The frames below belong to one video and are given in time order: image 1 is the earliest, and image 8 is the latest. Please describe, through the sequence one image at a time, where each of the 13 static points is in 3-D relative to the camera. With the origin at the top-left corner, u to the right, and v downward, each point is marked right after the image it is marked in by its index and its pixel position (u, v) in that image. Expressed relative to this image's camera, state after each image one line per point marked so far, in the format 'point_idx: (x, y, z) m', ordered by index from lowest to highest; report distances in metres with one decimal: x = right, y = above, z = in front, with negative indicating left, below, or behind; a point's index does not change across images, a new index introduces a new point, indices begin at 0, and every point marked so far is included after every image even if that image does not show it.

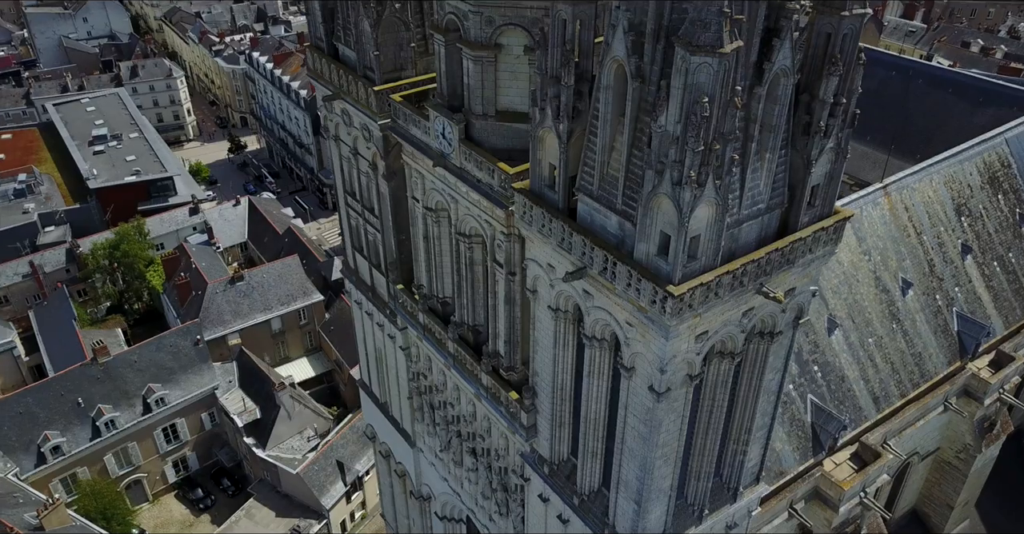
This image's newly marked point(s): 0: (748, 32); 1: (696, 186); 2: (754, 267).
0: (+2.9, +2.9, +10.2) m
1: (+2.3, +1.1, +10.5) m
2: (+3.5, 0.0, +11.9) m
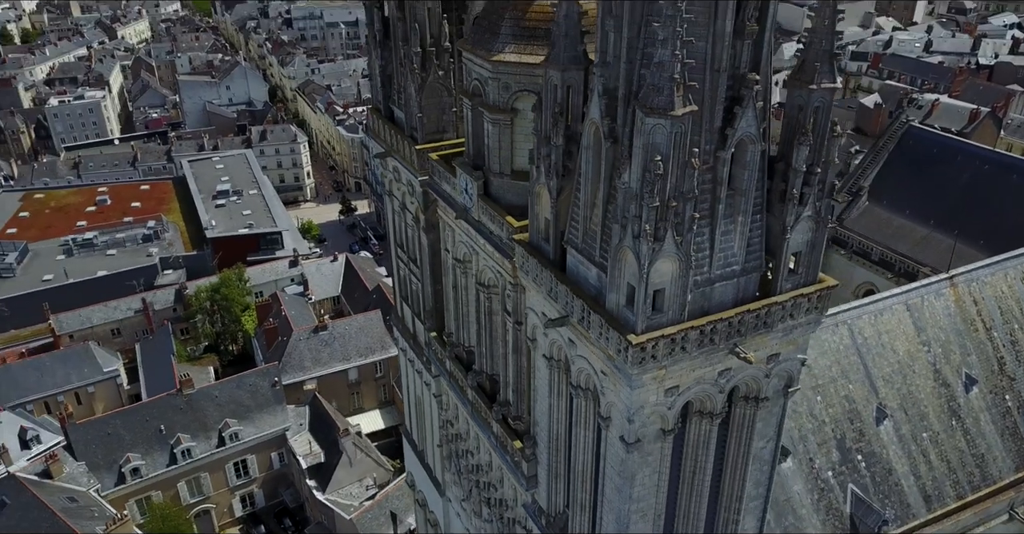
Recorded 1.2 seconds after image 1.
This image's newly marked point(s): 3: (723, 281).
0: (+2.6, +2.2, +10.9) m
1: (+1.9, +0.4, +11.1) m
2: (+3.2, -0.9, +12.2) m
3: (+3.2, -0.2, +12.3) m
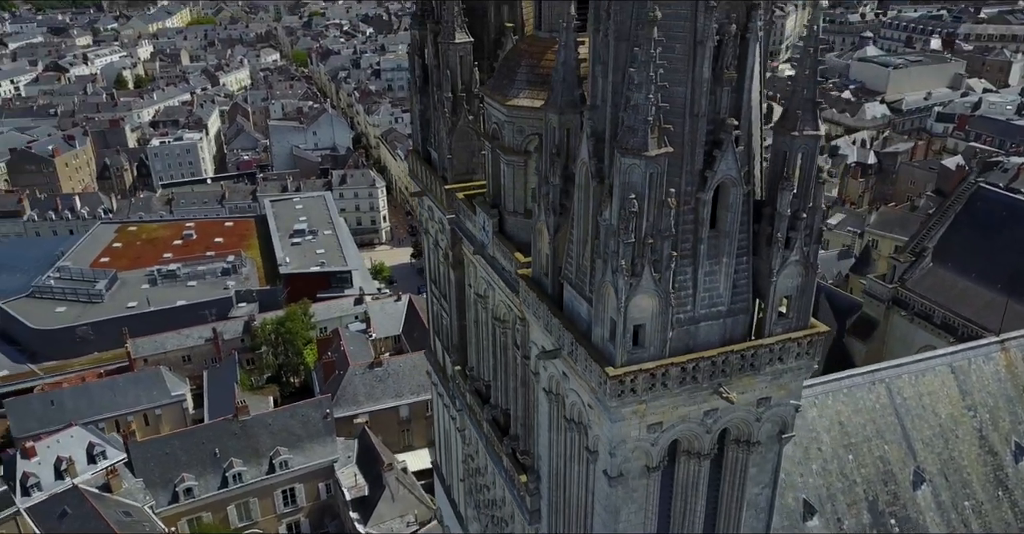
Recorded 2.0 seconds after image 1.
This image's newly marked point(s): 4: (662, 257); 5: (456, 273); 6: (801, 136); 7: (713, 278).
0: (+2.4, +1.7, +11.4) m
1: (+1.6, -0.1, +11.5) m
2: (+3.0, -1.5, +12.4) m
3: (+3.0, -0.8, +12.5) m
4: (+2.1, +0.1, +11.6) m
5: (-1.4, -0.1, +19.9) m
6: (+4.1, +1.9, +11.7) m
7: (+3.0, -0.2, +12.3) m
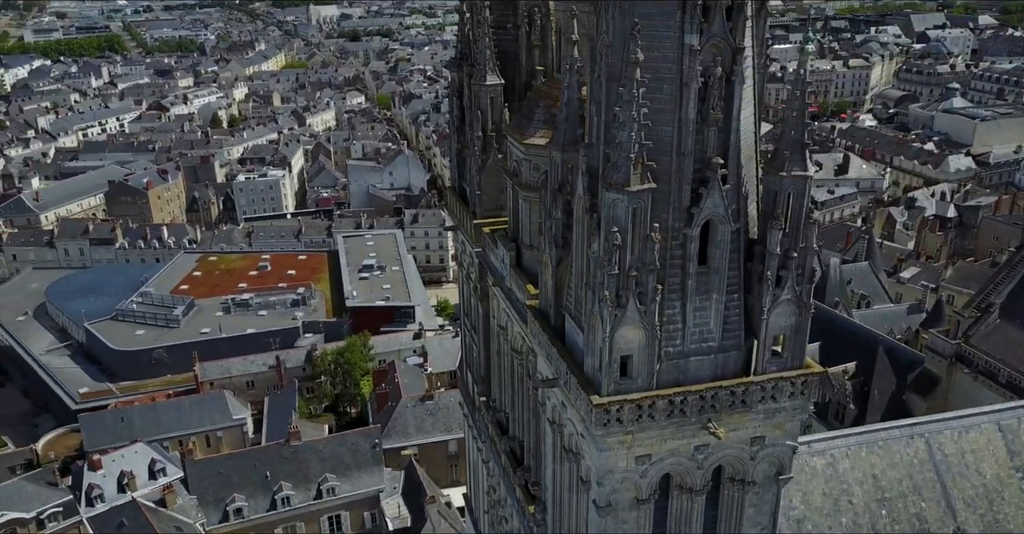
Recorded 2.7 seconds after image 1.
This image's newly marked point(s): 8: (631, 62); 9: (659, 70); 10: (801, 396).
0: (+2.3, +1.2, +11.8) m
1: (+1.5, -0.5, +11.9) m
2: (+2.8, -2.0, +12.6) m
3: (+2.9, -1.4, +12.7) m
4: (+2.0, -0.3, +11.9) m
5: (-0.7, -0.9, +20.5) m
6: (+4.0, +1.3, +11.9) m
7: (+2.9, -0.7, +12.5) m
8: (+1.6, +2.8, +11.1) m
9: (+2.1, +2.8, +11.5) m
10: (+4.6, -2.1, +13.1) m
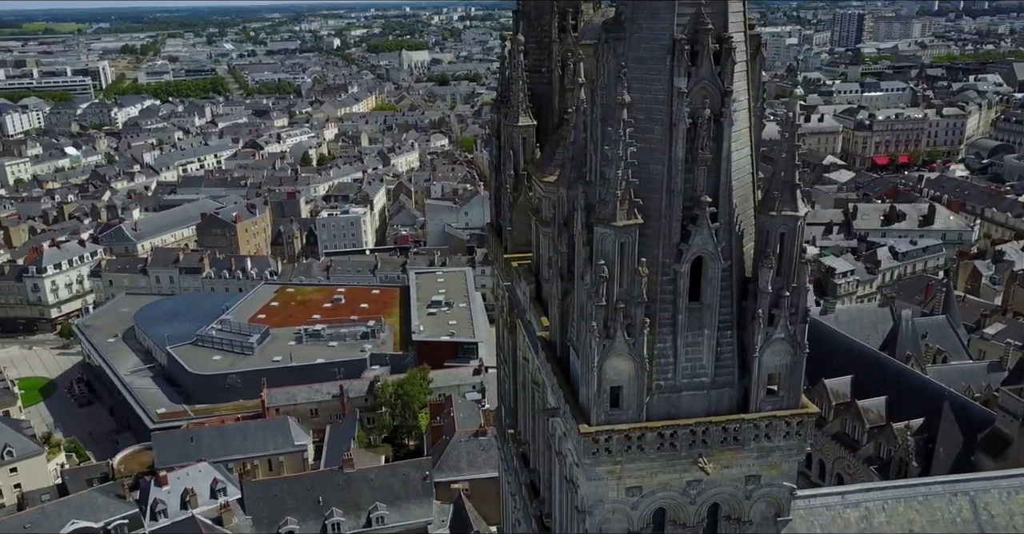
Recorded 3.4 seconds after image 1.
0: (+2.3, +0.7, +12.1) m
1: (+1.4, -1.0, +12.3) m
2: (+2.7, -2.6, +12.7) m
3: (+2.8, -2.0, +12.9) m
4: (+1.8, -0.8, +12.2) m
5: (0.0, -1.8, +21.0) m
6: (+4.0, +0.8, +12.1) m
7: (+2.9, -1.3, +12.7) m
8: (+1.5, +2.3, +11.6) m
9: (+2.0, +2.3, +12.0) m
10: (+4.5, -2.7, +13.0) m
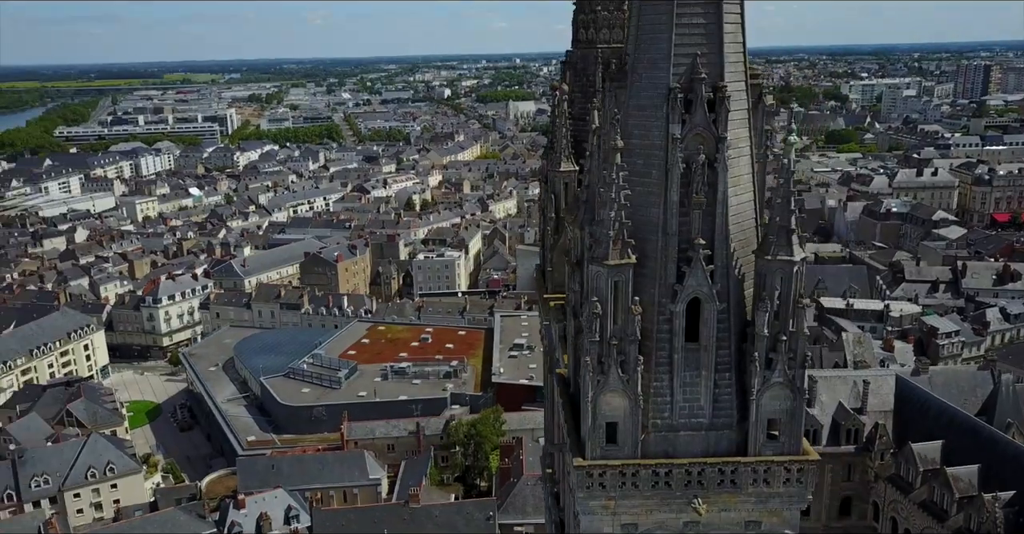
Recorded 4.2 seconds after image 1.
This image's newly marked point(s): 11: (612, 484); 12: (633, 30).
0: (+2.3, +0.1, +12.5) m
1: (+1.3, -1.6, +12.6) m
2: (+2.6, -3.2, +12.9) m
3: (+2.8, -2.6, +13.0) m
4: (+1.8, -1.4, +12.6) m
5: (+1.0, -2.9, +21.4) m
6: (+4.0, +0.1, +12.3) m
7: (+2.9, -1.9, +12.9) m
8: (+1.5, +1.8, +12.2) m
9: (+2.1, +1.7, +12.5) m
10: (+4.5, -3.4, +12.9) m
11: (+1.6, -3.4, +12.9) m
12: (+1.9, +3.7, +12.5) m
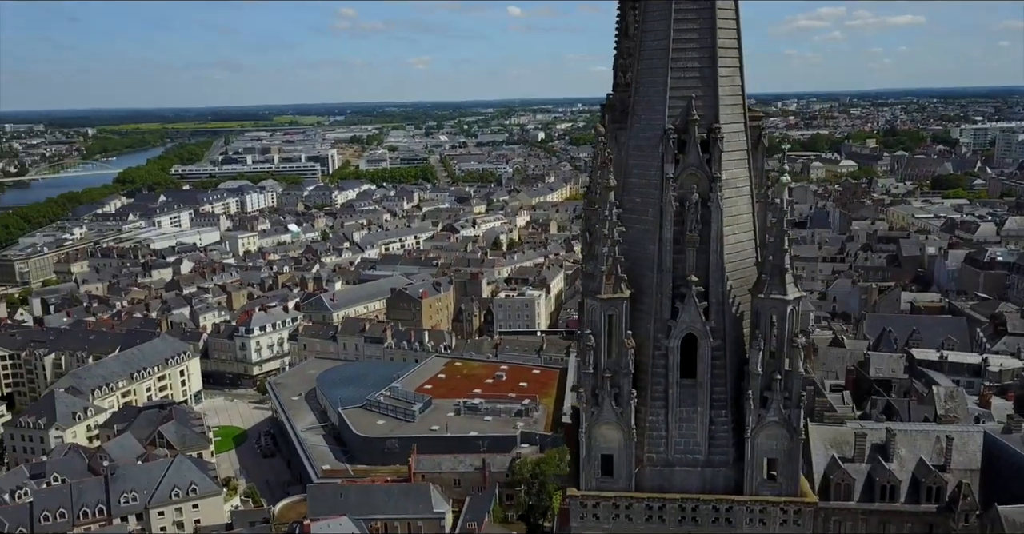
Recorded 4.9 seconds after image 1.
0: (+2.2, -0.4, +12.8) m
1: (+1.3, -2.2, +12.9) m
2: (+2.6, -3.8, +12.9) m
3: (+2.8, -3.2, +13.1) m
4: (+1.7, -2.0, +12.8) m
5: (+1.9, -3.9, +21.6) m
6: (+3.9, -0.5, +12.3) m
7: (+2.8, -2.5, +13.0) m
8: (+1.5, +1.2, +12.6) m
9: (+2.1, +1.1, +12.9) m
10: (+4.4, -4.0, +12.8) m
11: (+1.5, -4.0, +13.1) m
12: (+1.9, +3.1, +13.0) m
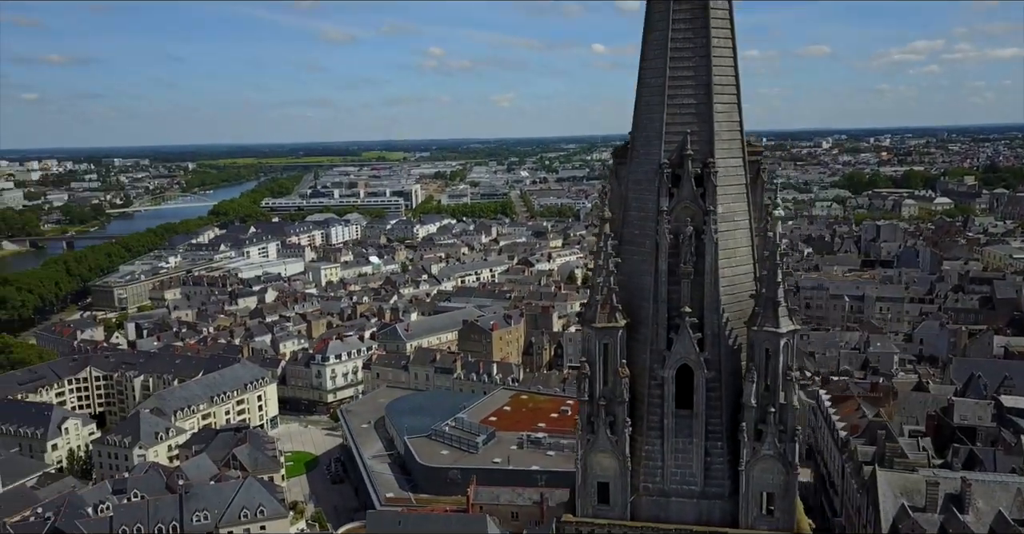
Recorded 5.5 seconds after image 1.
0: (+2.2, -0.9, +13.0) m
1: (+1.2, -2.6, +13.2) m
2: (+2.5, -4.3, +13.0) m
3: (+2.7, -3.7, +13.2) m
4: (+1.7, -2.5, +13.1) m
5: (+2.7, -4.7, +21.7) m
6: (+3.8, -1.0, +12.4) m
7: (+2.8, -3.0, +13.1) m
8: (+1.5, +0.8, +13.0) m
9: (+2.1, +0.6, +13.2) m
10: (+4.3, -4.6, +12.6) m
11: (+1.4, -4.5, +13.2) m
12: (+2.0, +2.6, +13.4) m
